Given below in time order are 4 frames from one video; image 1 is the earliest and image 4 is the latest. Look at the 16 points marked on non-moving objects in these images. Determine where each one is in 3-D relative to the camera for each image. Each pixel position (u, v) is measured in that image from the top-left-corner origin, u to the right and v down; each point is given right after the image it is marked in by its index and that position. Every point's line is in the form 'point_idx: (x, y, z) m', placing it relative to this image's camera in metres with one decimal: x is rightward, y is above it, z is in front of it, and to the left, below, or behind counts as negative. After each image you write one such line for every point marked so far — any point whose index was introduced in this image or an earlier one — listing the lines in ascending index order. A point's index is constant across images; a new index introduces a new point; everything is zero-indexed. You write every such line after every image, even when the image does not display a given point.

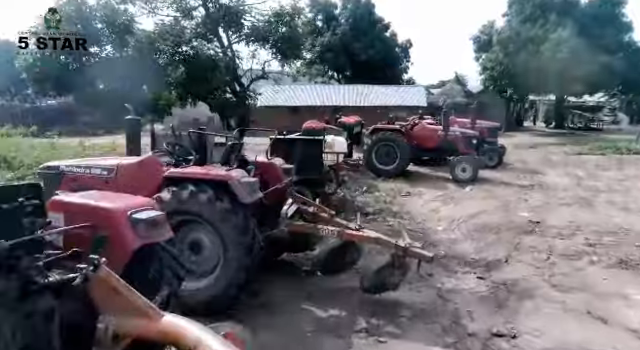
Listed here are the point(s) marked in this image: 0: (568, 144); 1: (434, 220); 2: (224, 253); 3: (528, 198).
0: (+10.7, +1.3, +16.6) m
1: (+1.9, -0.8, +6.6) m
2: (-0.8, -0.7, +3.3) m
3: (+4.2, -0.5, +7.7) m
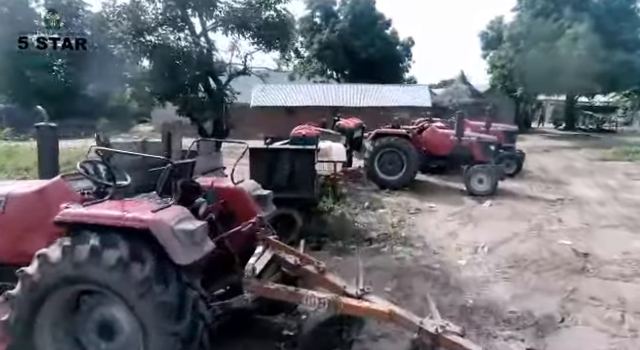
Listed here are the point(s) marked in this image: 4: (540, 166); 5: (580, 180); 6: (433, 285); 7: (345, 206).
0: (+10.6, +1.1, +15.3) m
1: (+1.8, -1.0, +5.3) m
2: (-0.9, -0.9, +2.0) m
3: (+4.0, -0.7, +6.4) m
4: (+6.4, +0.3, +11.2) m
5: (+6.4, -0.1, +9.4) m
6: (+1.2, -1.2, +4.1) m
7: (+0.4, -0.6, +7.0) m
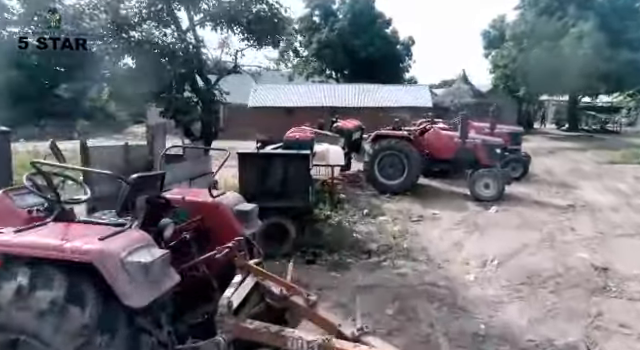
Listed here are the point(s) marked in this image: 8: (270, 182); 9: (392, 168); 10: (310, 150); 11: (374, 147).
0: (+10.5, +1.0, +14.9) m
1: (+1.8, -1.1, +4.9) m
2: (-1.0, -1.0, +1.6) m
3: (+4.0, -0.8, +6.0) m
4: (+6.3, +0.2, +10.8) m
5: (+6.3, -0.2, +9.0) m
6: (+1.1, -1.3, +3.7) m
7: (+0.4, -0.7, +6.6) m
8: (-0.6, -0.1, +4.9) m
9: (+1.5, +0.2, +8.1) m
10: (-0.1, +0.3, +5.2) m
11: (+1.1, +0.6, +8.2) m
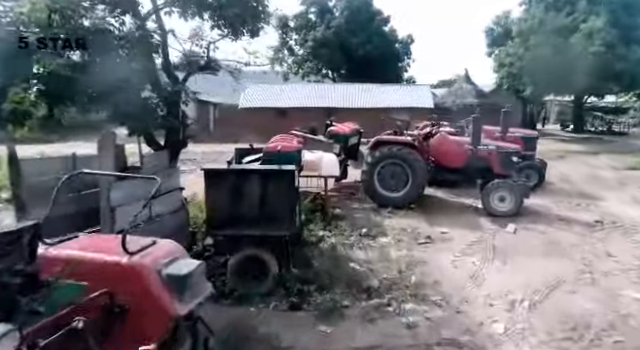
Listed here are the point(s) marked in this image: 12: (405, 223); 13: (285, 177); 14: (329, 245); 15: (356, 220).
0: (+10.3, +0.8, +14.0) m
1: (+1.6, -1.3, +3.9) m
2: (-1.1, -1.2, +0.6) m
3: (+3.9, -1.0, +5.1) m
4: (+6.2, 0.0, +9.9) m
5: (+6.1, -0.4, +8.1) m
6: (+1.0, -1.5, +2.7) m
7: (+0.2, -0.9, +5.6) m
8: (-0.8, -0.3, +3.9) m
9: (+1.4, -0.1, +7.2) m
10: (-0.3, +0.1, +4.2) m
11: (+1.0, +0.4, +7.2) m
12: (+1.4, -0.8, +6.3) m
13: (-0.4, 0.0, +3.9) m
14: (+0.1, -0.9, +5.2) m
15: (+0.6, -0.7, +6.5) m
